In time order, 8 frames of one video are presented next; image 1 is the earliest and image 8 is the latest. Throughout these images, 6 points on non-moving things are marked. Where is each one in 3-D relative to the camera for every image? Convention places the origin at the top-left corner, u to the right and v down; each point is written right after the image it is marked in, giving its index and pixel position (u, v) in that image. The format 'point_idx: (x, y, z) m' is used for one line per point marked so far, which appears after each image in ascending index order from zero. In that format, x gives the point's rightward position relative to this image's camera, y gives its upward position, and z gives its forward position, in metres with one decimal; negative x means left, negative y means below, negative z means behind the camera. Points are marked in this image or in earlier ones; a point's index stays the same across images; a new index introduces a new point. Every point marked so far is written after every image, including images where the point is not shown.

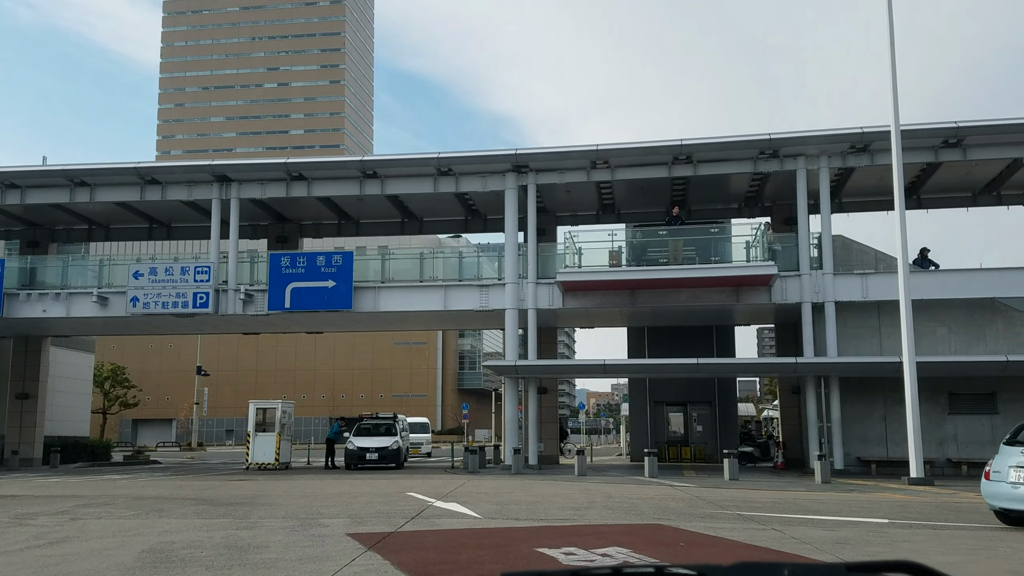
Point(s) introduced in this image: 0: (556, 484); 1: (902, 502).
0: (+1.0, -4.6, +20.0) m
1: (+7.7, -4.2, +16.8) m
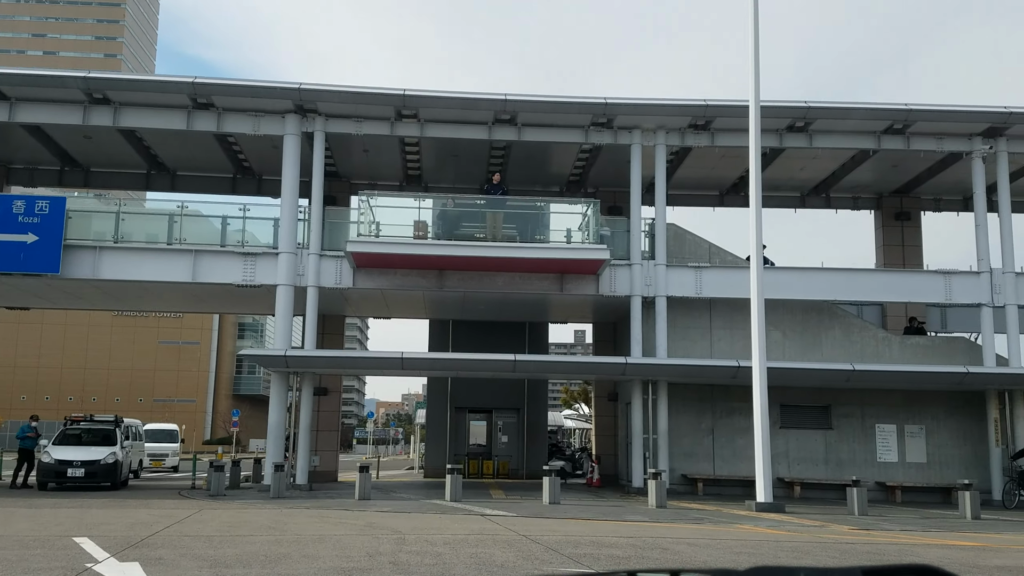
0: (-3.2, -3.8, +14.5) m
1: (+4.1, -3.8, +12.9) m
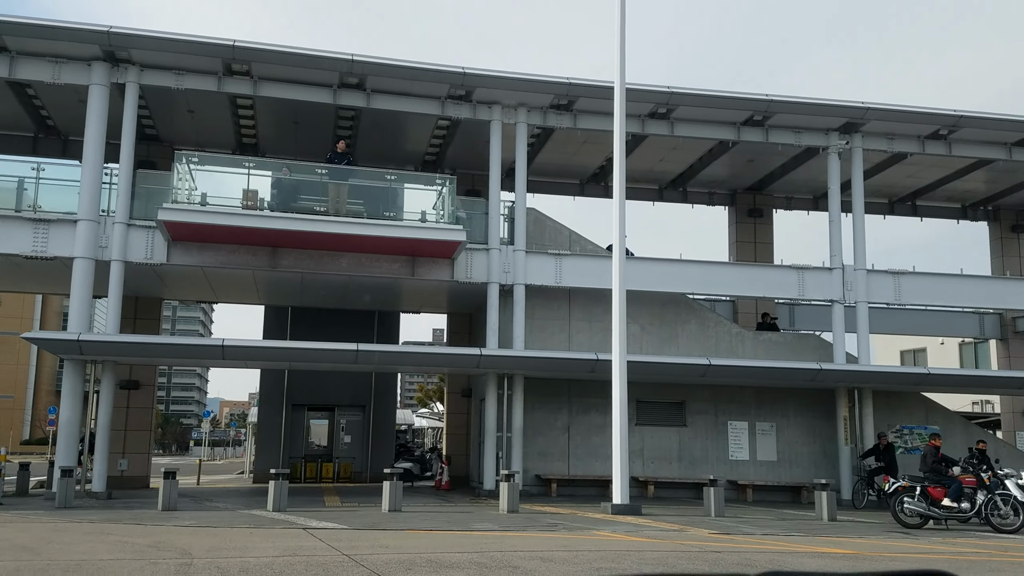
0: (-5.6, -3.4, +11.9) m
1: (+1.8, -3.5, +11.6) m
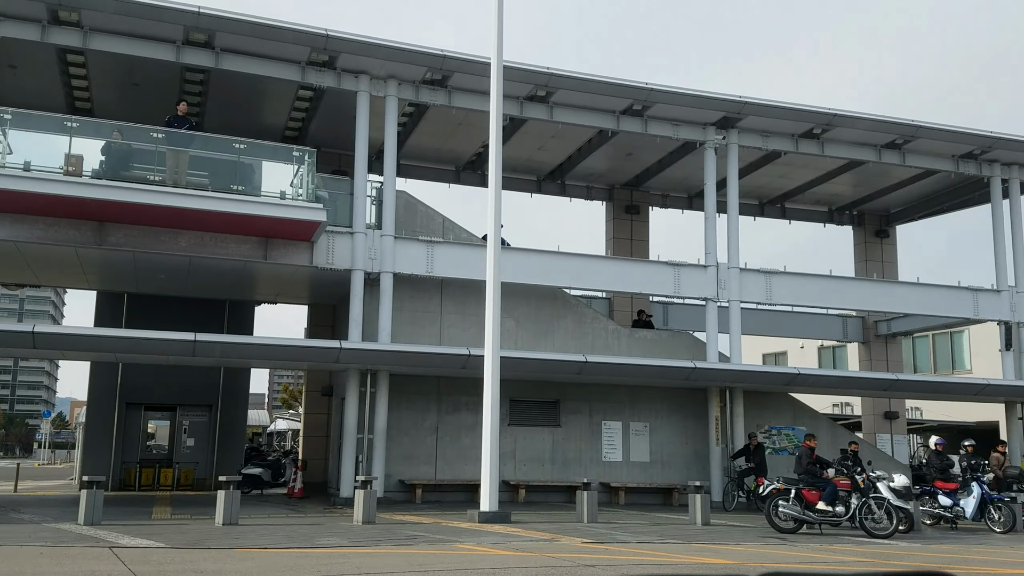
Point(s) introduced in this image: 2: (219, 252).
0: (-7.4, -3.0, +9.5) m
1: (0.0, -3.3, +10.2) m
2: (-6.4, +0.8, +18.7) m
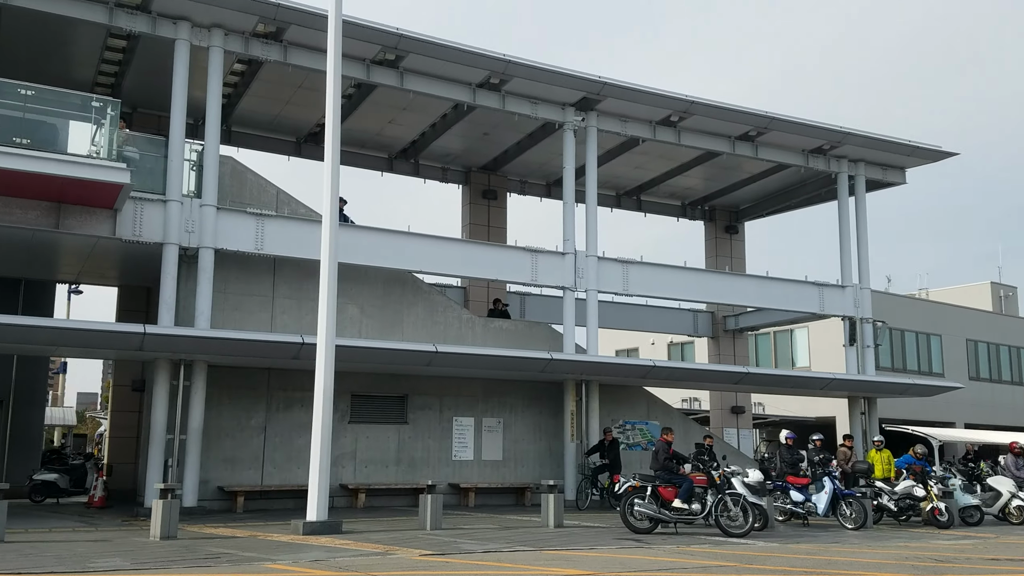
0: (-9.0, -2.5, +6.6) m
1: (-1.8, -3.0, +8.4) m
2: (-9.4, +1.3, +15.8) m
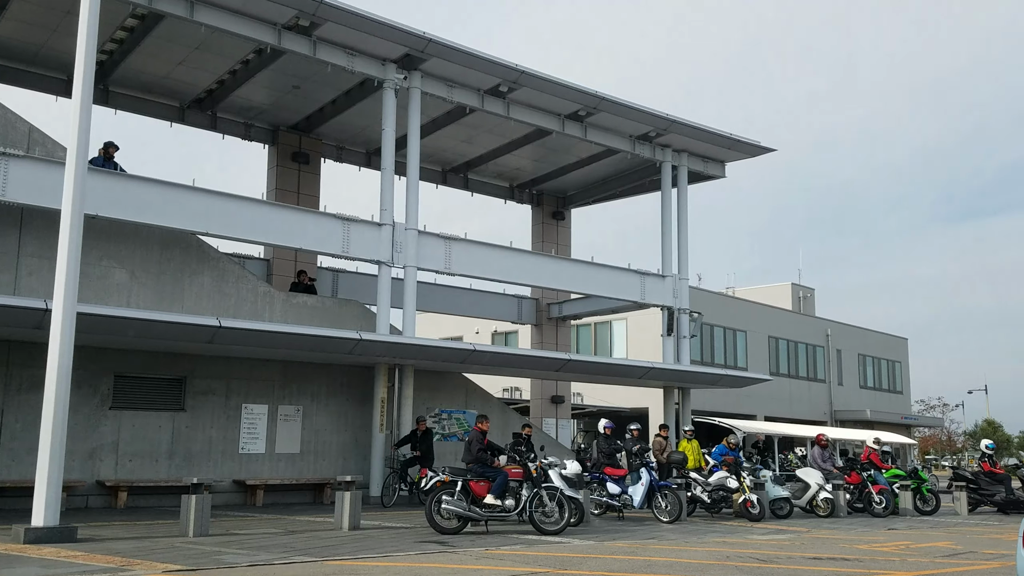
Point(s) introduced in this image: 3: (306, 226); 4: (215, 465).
0: (-10.3, -1.8, +2.8) m
1: (-3.7, -2.5, +6.1) m
2: (-12.4, +2.2, +11.7) m
3: (-4.6, +1.4, +19.1) m
4: (-6.2, -3.7, +18.0) m
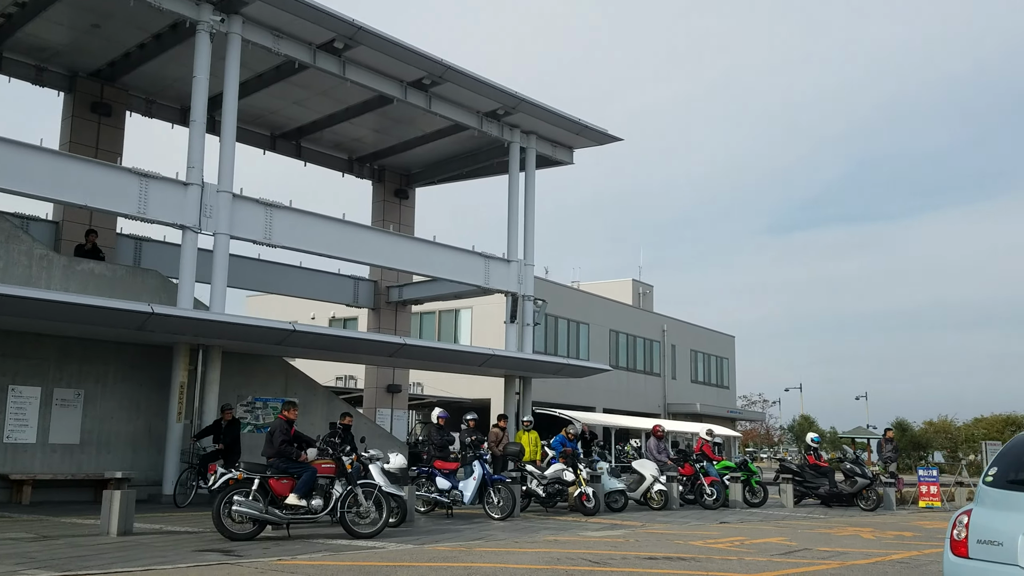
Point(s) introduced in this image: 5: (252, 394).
0: (-10.8, -1.2, -0.5) m
1: (-4.9, -2.0, +3.8) m
2: (-14.4, +3.0, +7.8) m
3: (-7.9, +2.0, +16.5) m
4: (-9.6, -3.0, +15.2) m
5: (-5.9, -2.4, +19.7) m
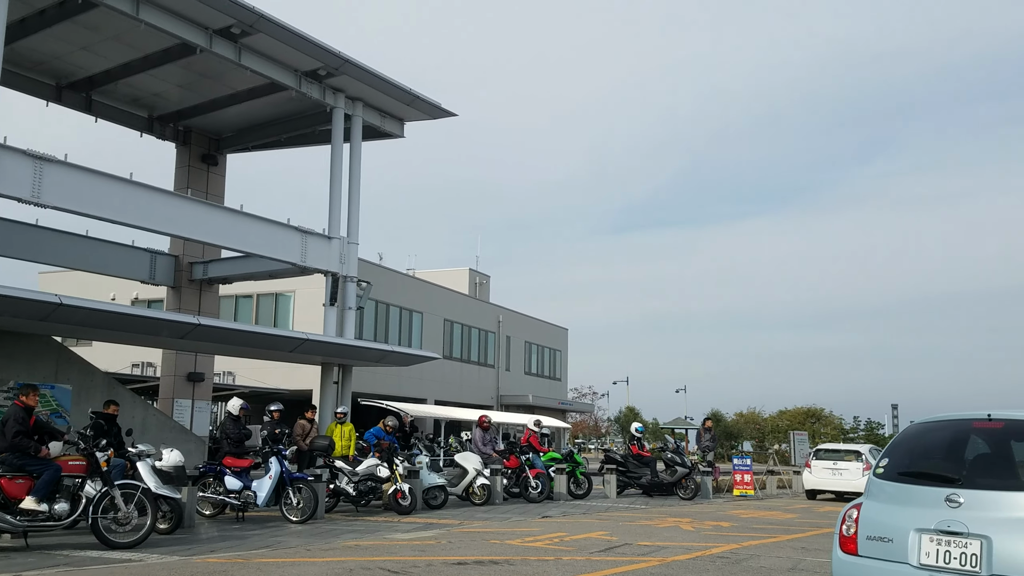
0: (-10.8, -0.6, -3.9) m
1: (-5.8, -1.6, +1.5) m
2: (-15.7, +3.7, +3.7) m
3: (-11.0, +2.7, +13.4) m
4: (-12.5, -2.3, +11.8) m
5: (-9.8, -1.8, +16.9) m
